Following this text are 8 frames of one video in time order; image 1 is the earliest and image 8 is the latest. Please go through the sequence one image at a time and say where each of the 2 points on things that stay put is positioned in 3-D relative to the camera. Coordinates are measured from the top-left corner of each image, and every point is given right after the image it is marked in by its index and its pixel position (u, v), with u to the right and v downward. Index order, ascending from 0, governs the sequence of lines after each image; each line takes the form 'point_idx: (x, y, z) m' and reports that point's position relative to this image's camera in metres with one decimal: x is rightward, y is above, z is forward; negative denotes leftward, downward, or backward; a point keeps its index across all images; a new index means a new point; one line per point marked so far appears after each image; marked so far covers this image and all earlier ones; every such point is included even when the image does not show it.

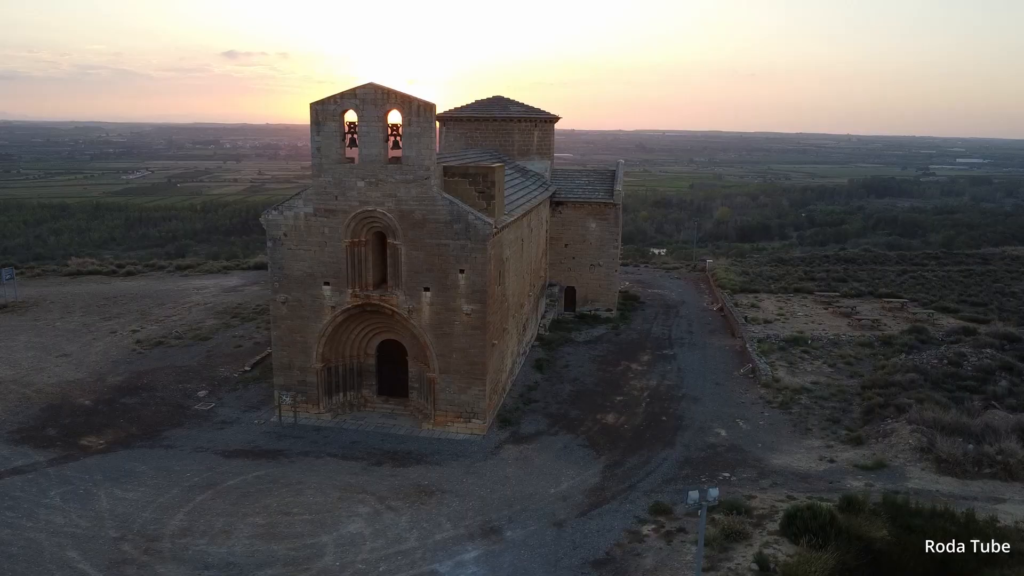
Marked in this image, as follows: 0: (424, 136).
0: (-1.9, +3.4, +15.0) m
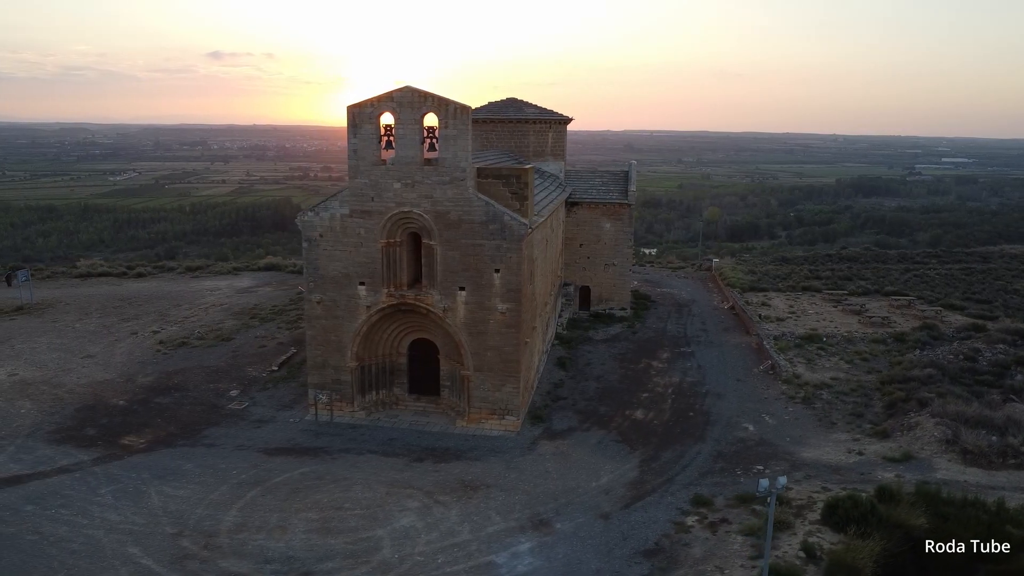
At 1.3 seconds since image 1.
0: (-1.1, +3.4, +15.3) m
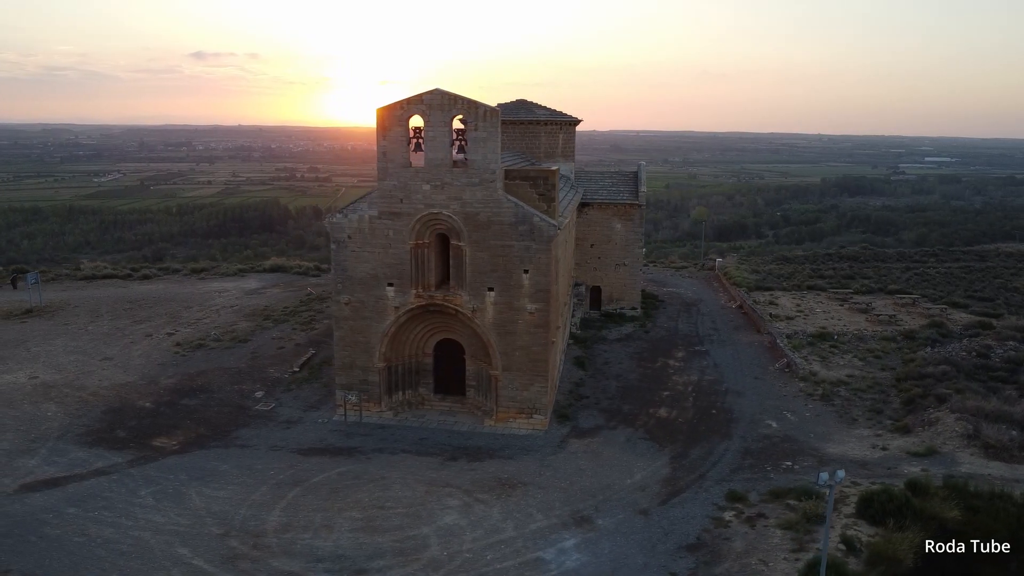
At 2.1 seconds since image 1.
0: (-0.5, +3.4, +15.4) m
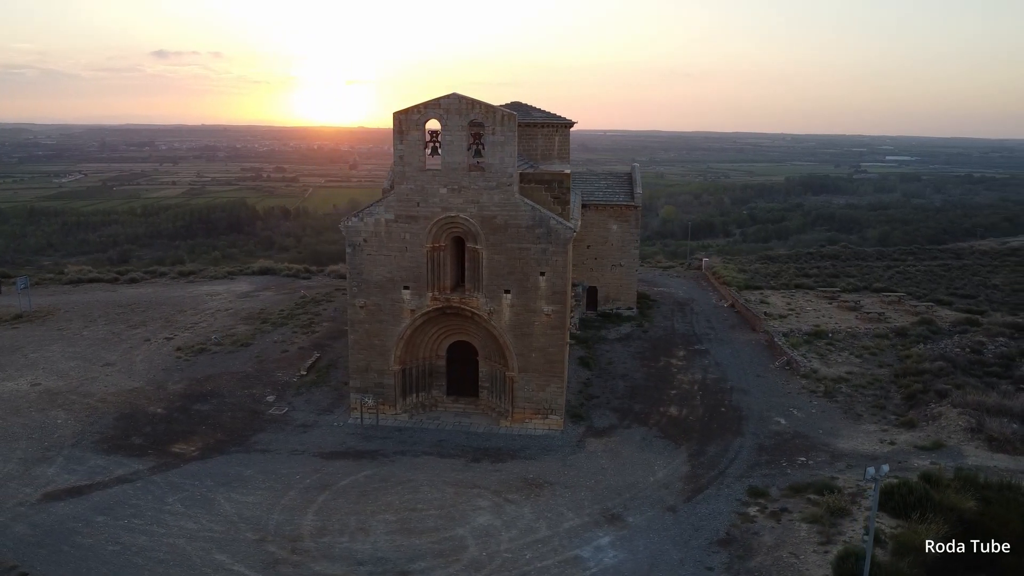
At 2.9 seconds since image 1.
0: (-0.1, +3.3, +15.6) m
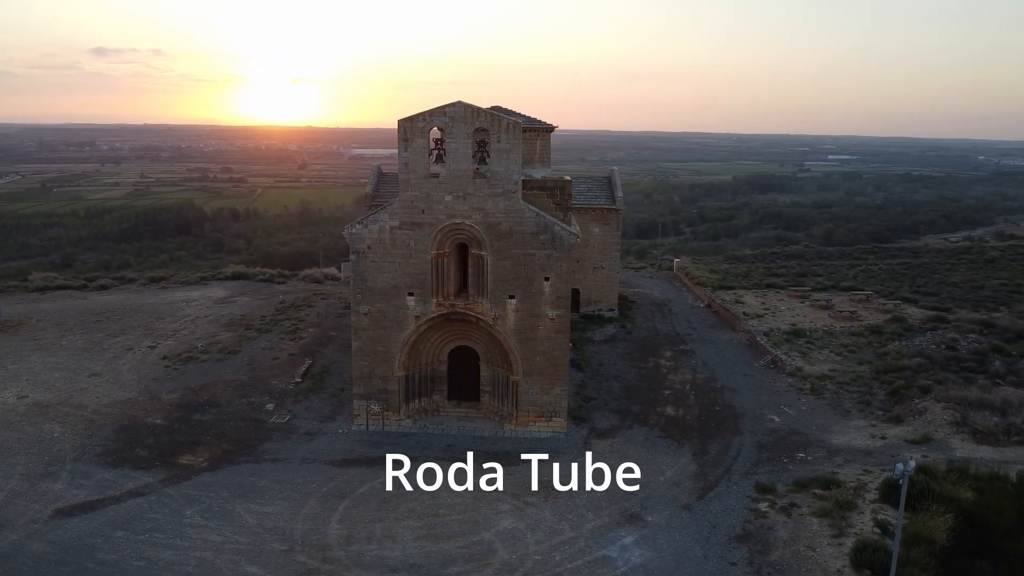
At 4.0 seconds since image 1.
0: (0.0, +3.2, +15.8) m
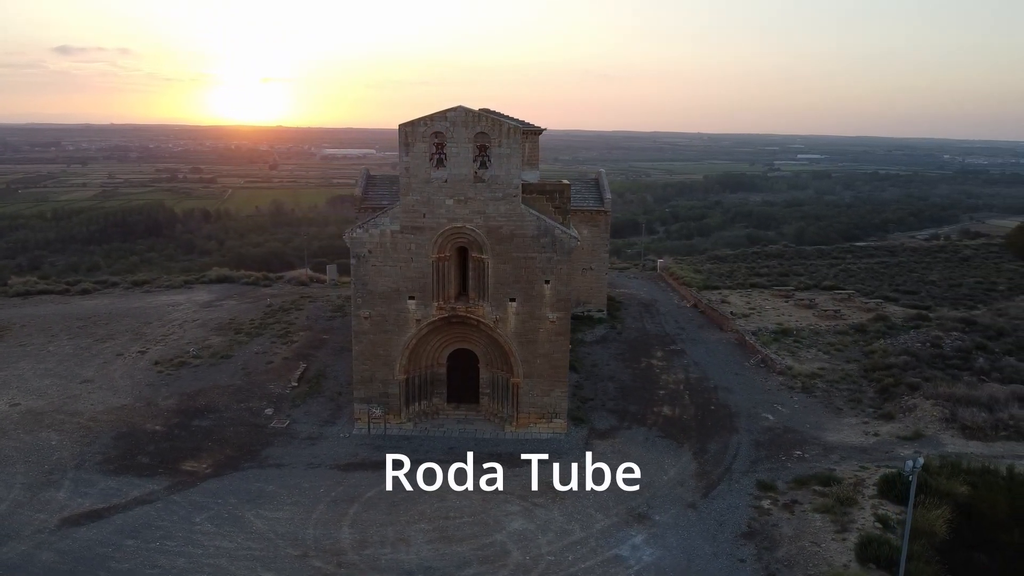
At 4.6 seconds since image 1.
0: (0.0, +3.1, +15.9) m
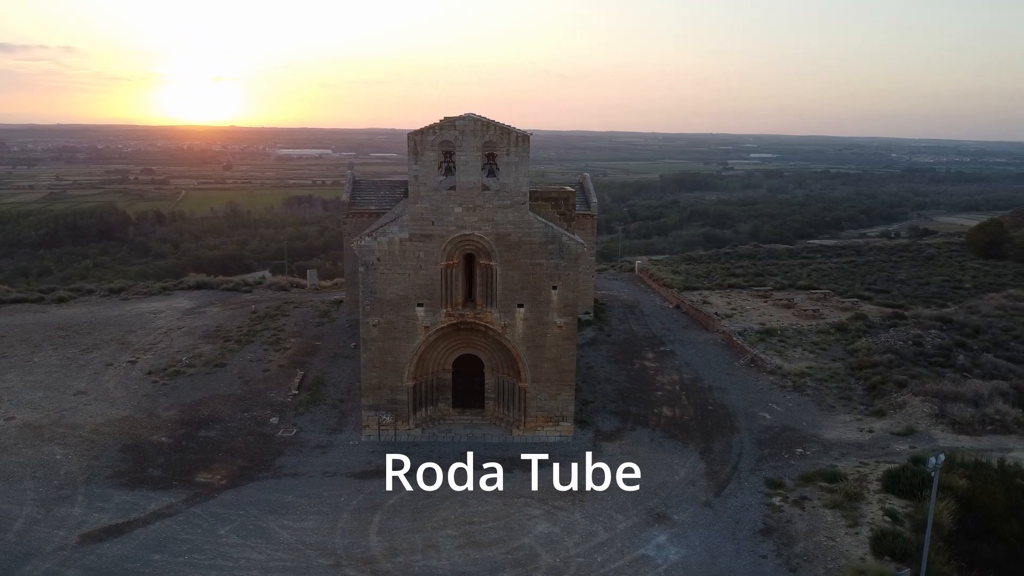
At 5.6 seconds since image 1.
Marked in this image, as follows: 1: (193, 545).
0: (+0.2, +3.0, +16.2) m
1: (-5.5, -4.5, +11.7) m
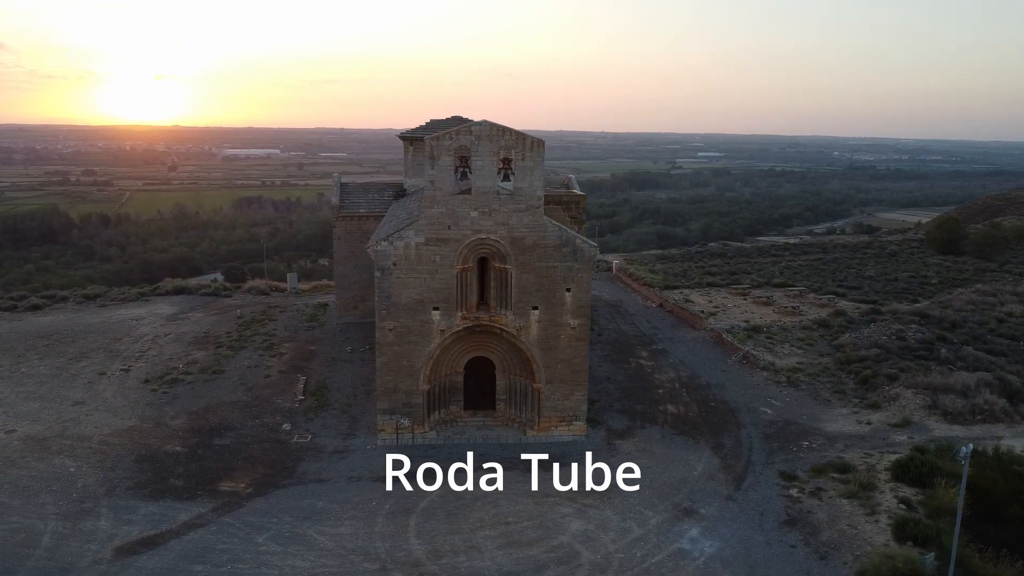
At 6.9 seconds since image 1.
0: (+0.6, +2.9, +16.4) m
1: (-4.8, -4.6, +11.6) m
